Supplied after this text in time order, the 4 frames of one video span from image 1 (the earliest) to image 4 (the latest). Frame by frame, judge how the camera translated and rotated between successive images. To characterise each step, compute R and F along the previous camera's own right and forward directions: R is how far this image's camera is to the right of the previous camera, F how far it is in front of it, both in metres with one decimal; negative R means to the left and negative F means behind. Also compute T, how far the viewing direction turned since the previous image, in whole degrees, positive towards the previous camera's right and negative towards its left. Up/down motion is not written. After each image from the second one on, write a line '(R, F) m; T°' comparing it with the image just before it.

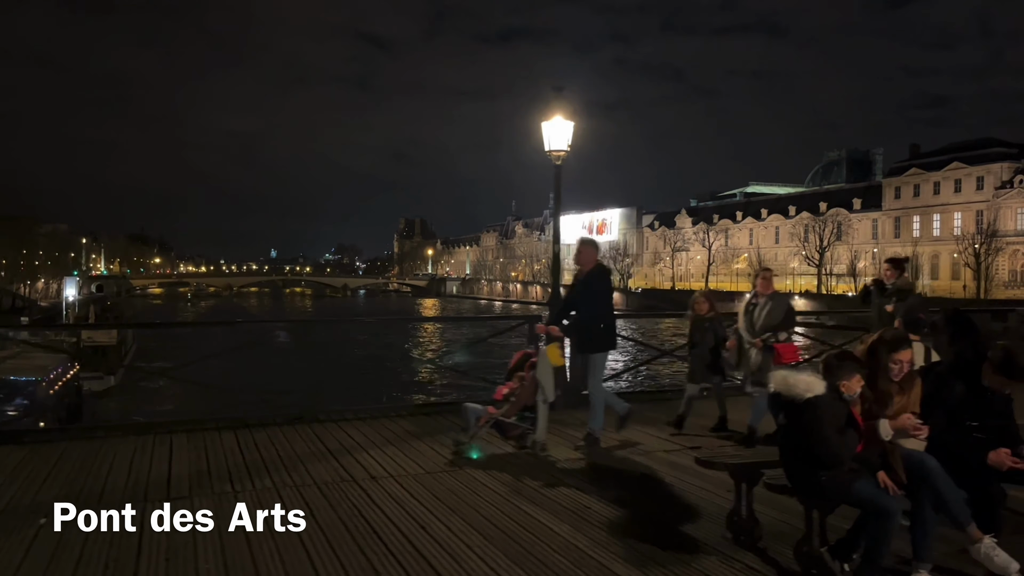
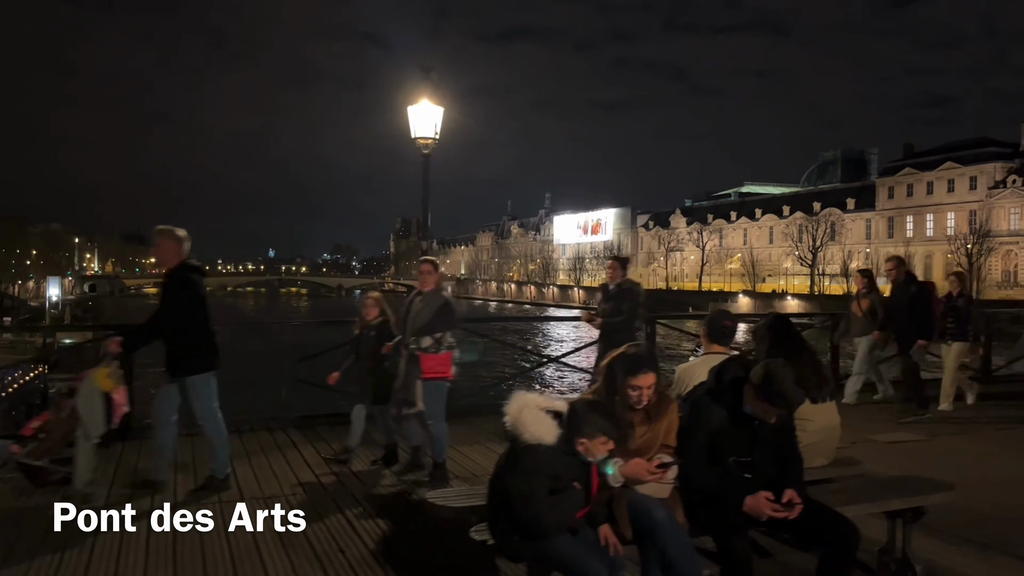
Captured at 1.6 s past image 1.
(+0.7, +0.4) m; 0°
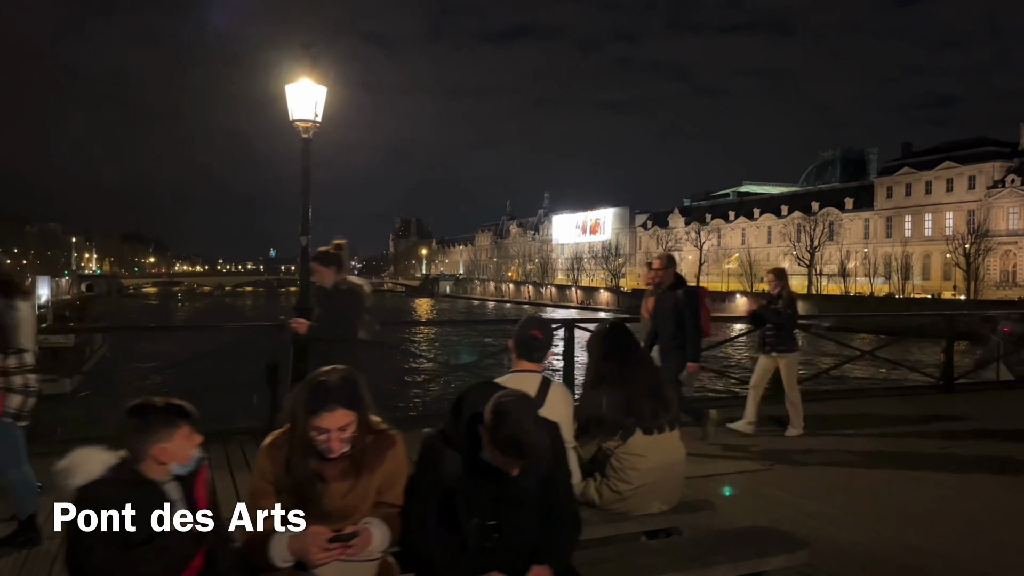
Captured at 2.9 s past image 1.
(+0.5, +0.4) m; 0°
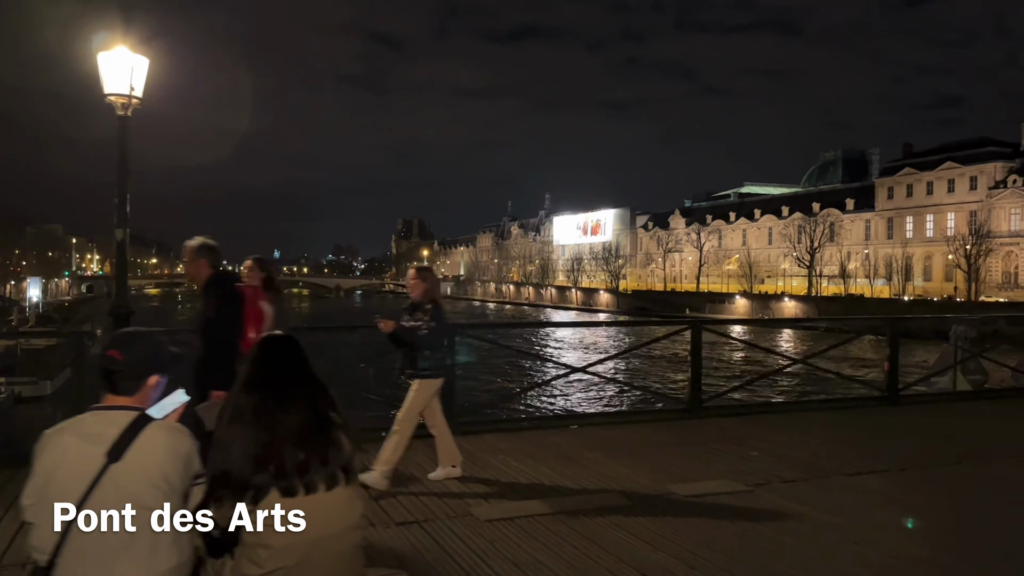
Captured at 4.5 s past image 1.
(+0.7, +0.5) m; 0°
